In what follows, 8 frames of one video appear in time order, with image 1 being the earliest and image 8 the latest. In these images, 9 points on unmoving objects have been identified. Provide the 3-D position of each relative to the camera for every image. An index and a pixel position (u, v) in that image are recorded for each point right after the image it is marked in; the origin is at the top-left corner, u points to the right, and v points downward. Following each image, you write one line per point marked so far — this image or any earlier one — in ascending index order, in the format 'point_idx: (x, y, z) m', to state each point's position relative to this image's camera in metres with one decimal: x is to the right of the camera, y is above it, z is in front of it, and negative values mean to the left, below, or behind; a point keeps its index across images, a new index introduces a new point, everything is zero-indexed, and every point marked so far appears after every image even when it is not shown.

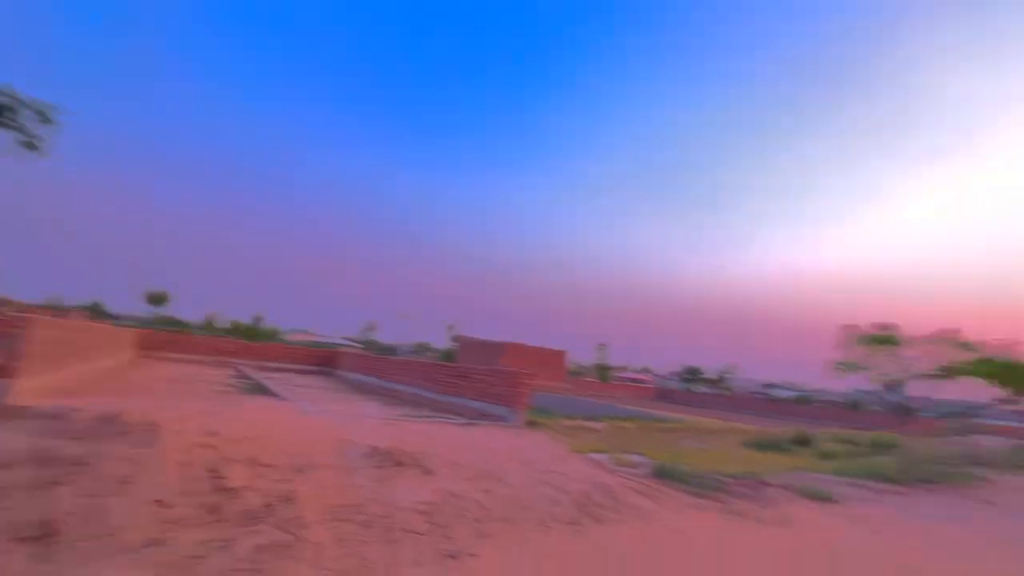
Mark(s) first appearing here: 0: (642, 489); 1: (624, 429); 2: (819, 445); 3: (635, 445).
0: (+2.0, -3.4, +8.8) m
1: (+3.2, -4.9, +18.1) m
2: (+9.0, -5.5, +18.6) m
3: (+2.9, -4.3, +14.4) m
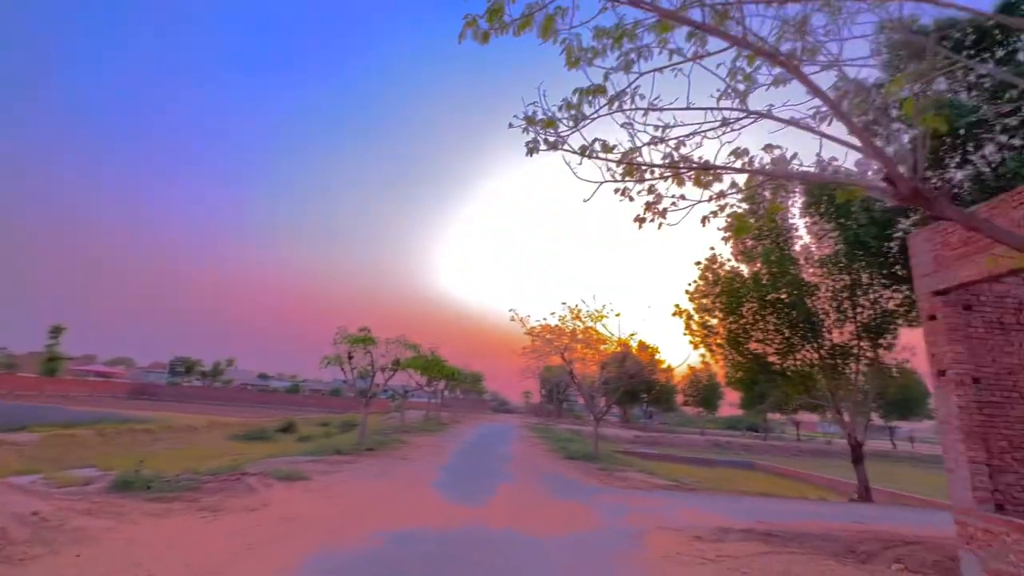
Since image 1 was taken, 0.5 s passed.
0: (-2.6, -3.1, +7.6) m
1: (-5.2, -4.6, +16.6) m
2: (-0.1, -5.5, +19.4) m
3: (-4.0, -4.0, +13.1) m
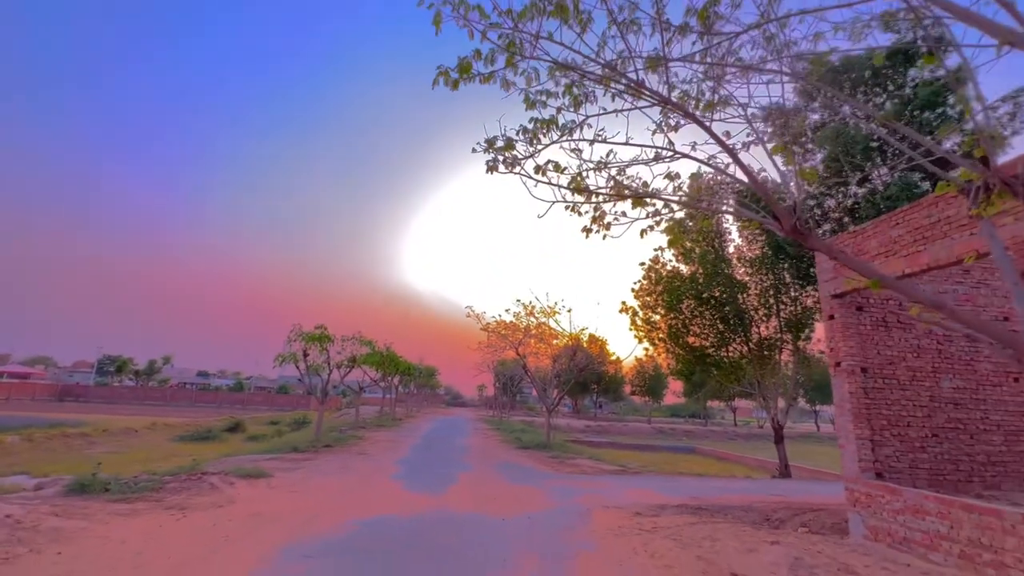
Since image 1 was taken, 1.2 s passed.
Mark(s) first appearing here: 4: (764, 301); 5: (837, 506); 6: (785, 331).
0: (-3.2, -3.3, +8.4) m
1: (-6.5, -4.7, +17.2) m
2: (-1.7, -5.5, +20.3) m
3: (-5.0, -4.1, +13.8) m
4: (+7.9, -0.4, +19.7) m
5: (+5.7, -3.9, +11.1) m
6: (+8.5, -1.3, +19.5) m
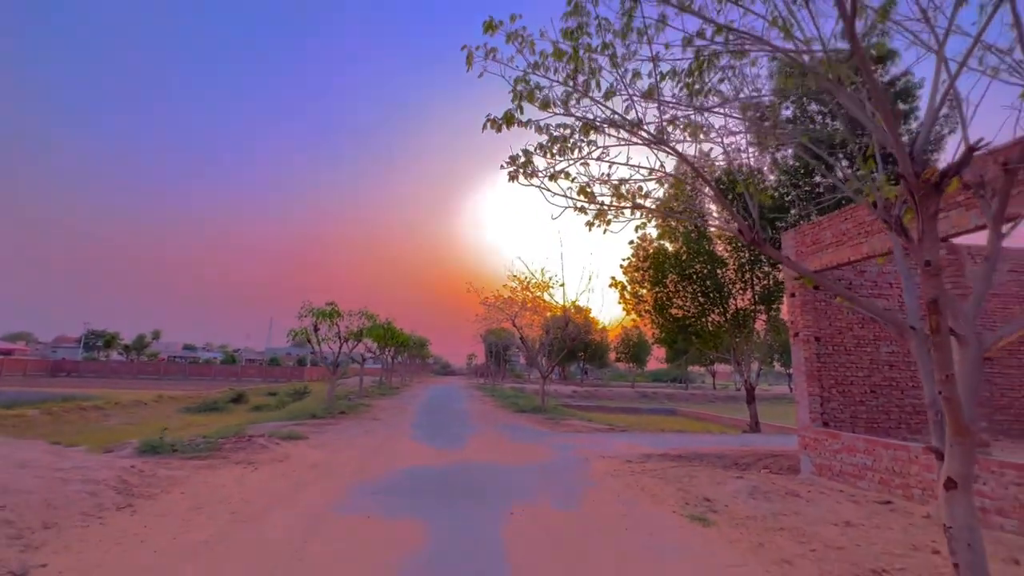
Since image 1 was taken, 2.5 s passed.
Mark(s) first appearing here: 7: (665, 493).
0: (-2.9, -3.1, +10.3) m
1: (-6.4, -4.1, +19.0) m
2: (-1.7, -4.7, +22.4) m
3: (-4.9, -3.7, +15.7) m
4: (+7.9, +0.4, +21.7) m
5: (+5.9, -3.5, +13.2) m
6: (+8.4, -0.5, +21.6) m
7: (+2.3, -3.1, +9.6) m
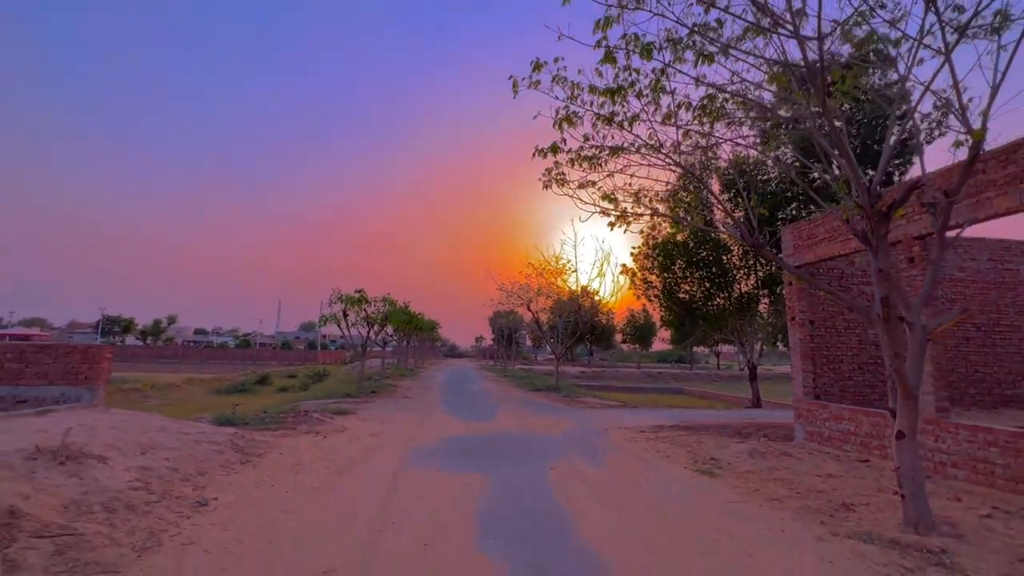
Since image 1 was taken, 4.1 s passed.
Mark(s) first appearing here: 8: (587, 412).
0: (-2.2, -3.0, +12.1) m
1: (-5.7, -3.8, +20.9) m
2: (-0.9, -4.3, +24.2) m
3: (-4.2, -3.5, +17.5) m
4: (+8.6, +0.9, +23.3) m
5: (+6.6, -3.2, +14.9) m
6: (+9.2, 0.0, +23.2) m
7: (+3.0, -3.0, +11.3) m
8: (+2.3, -3.9, +20.0) m
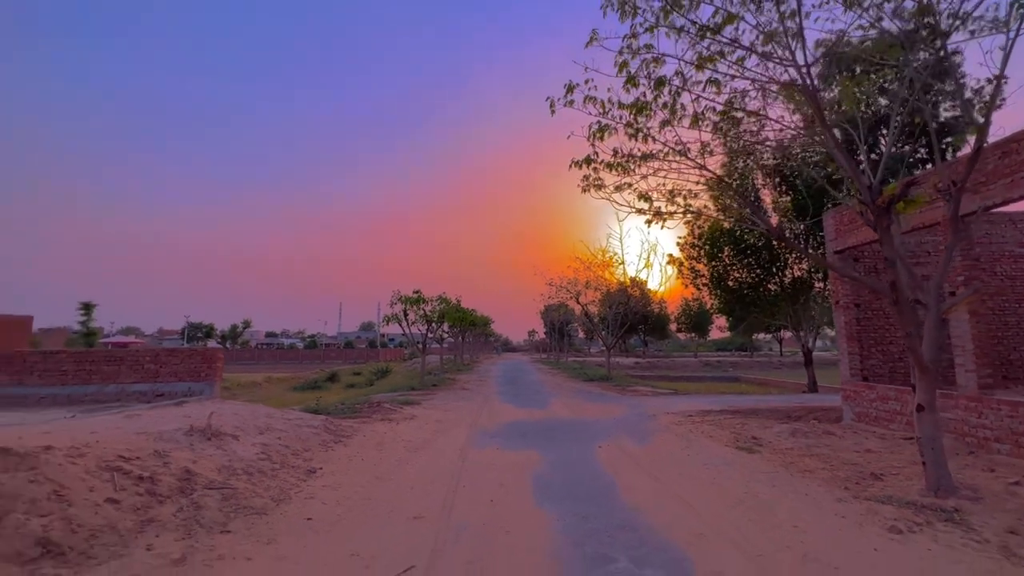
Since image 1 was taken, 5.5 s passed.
0: (-1.0, -3.0, +13.4) m
1: (-3.6, -3.8, +22.5) m
2: (+1.4, -4.1, +25.3) m
3: (-2.4, -3.5, +18.9) m
4: (+10.7, +1.4, +23.6) m
5: (+8.1, -2.9, +15.4) m
6: (+11.2, +0.5, +23.4) m
7: (+4.1, -2.8, +12.2) m
8: (+4.3, -3.7, +20.9) m
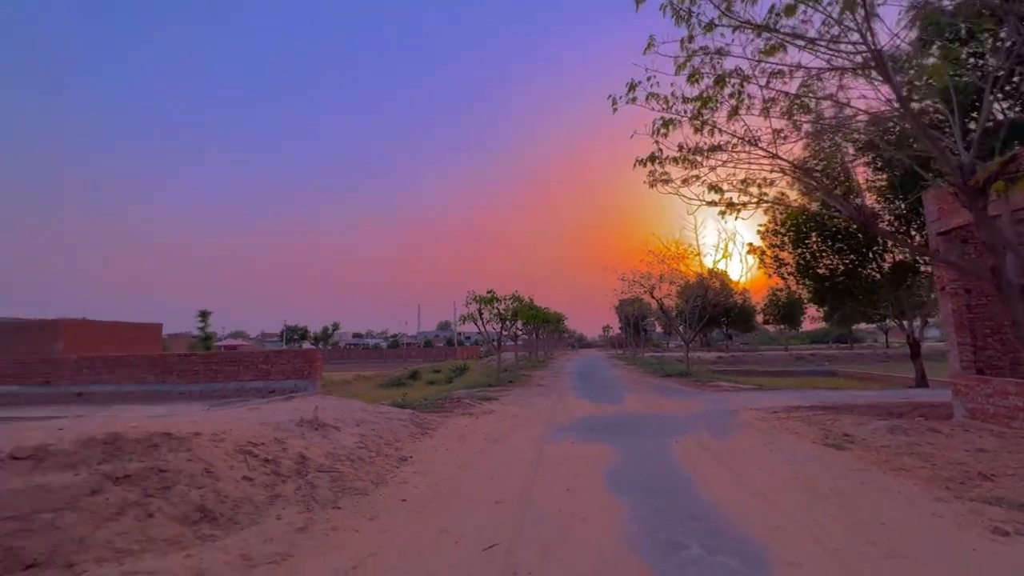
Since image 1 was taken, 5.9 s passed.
0: (+0.7, -3.0, +13.8) m
1: (-0.8, -3.8, +23.1) m
2: (+4.6, -4.0, +25.4) m
3: (0.0, -3.5, +19.5) m
4: (+13.4, +1.7, +22.5) m
5: (+9.9, -2.7, +14.8) m
6: (+14.0, +0.8, +22.3) m
7: (+5.6, -2.7, +12.0) m
8: (+6.9, -3.6, +20.6) m
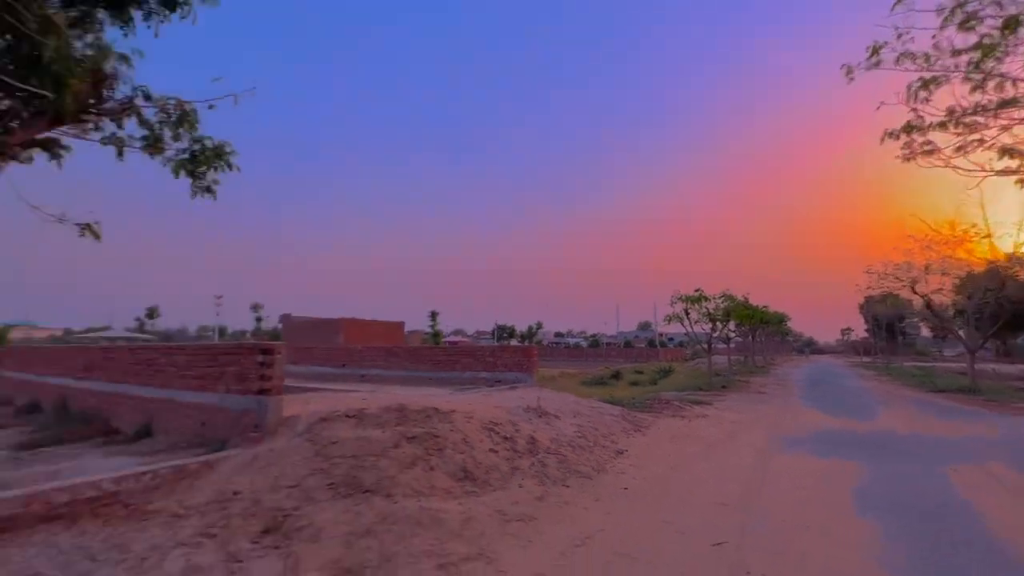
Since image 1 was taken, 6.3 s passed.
0: (+5.2, -3.0, +13.5) m
1: (+6.6, -3.9, +22.8) m
2: (+12.4, -4.0, +23.3) m
3: (+6.2, -3.5, +19.1) m
4: (+19.9, +1.8, +17.9) m
5: (+14.3, -2.6, +11.6) m
6: (+20.4, +0.9, +17.5) m
7: (+9.3, -2.7, +10.2) m
8: (+13.1, -3.5, +18.1) m
